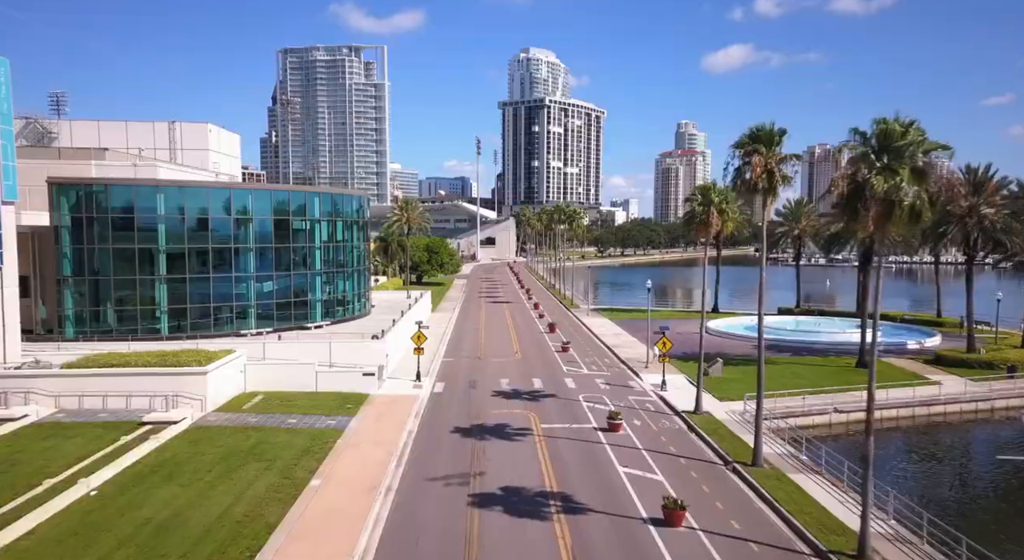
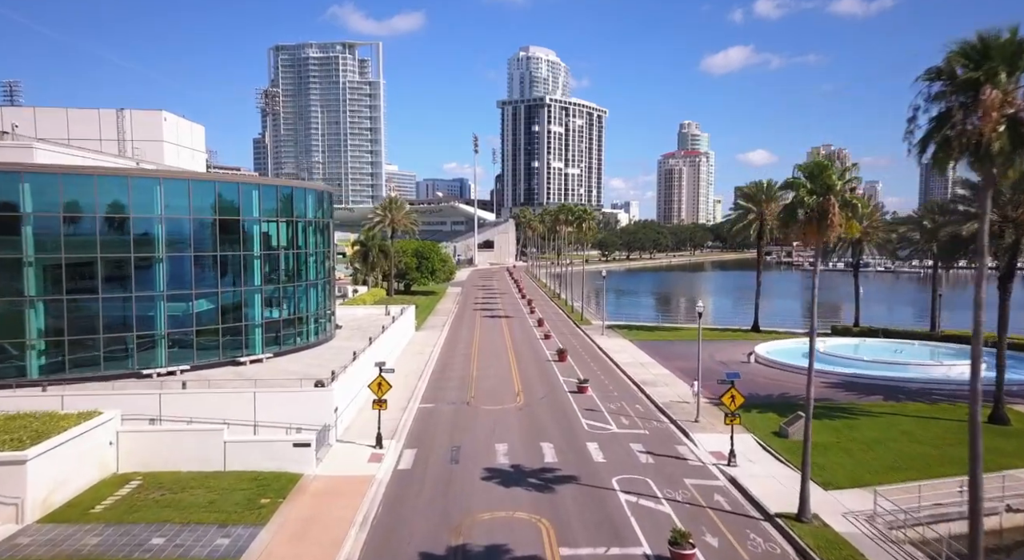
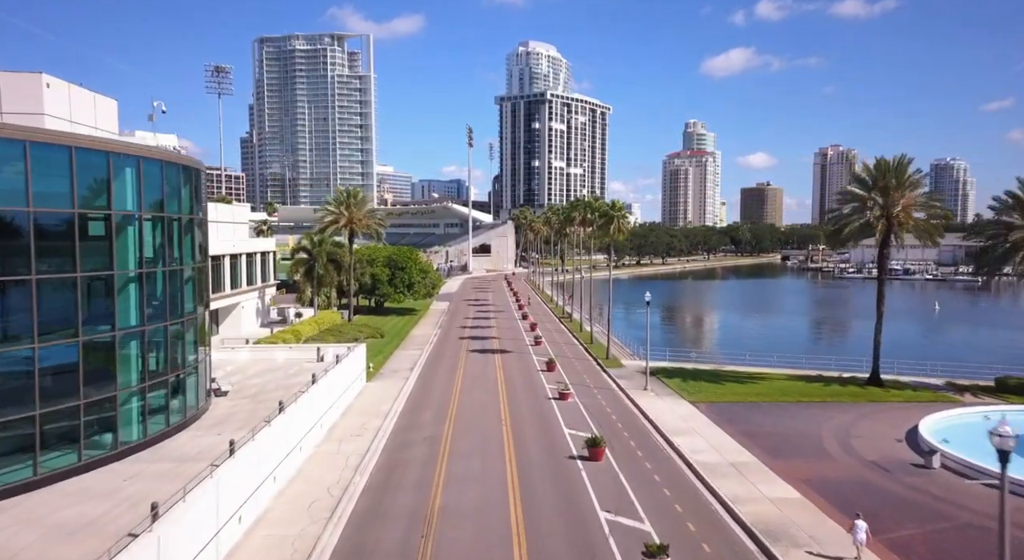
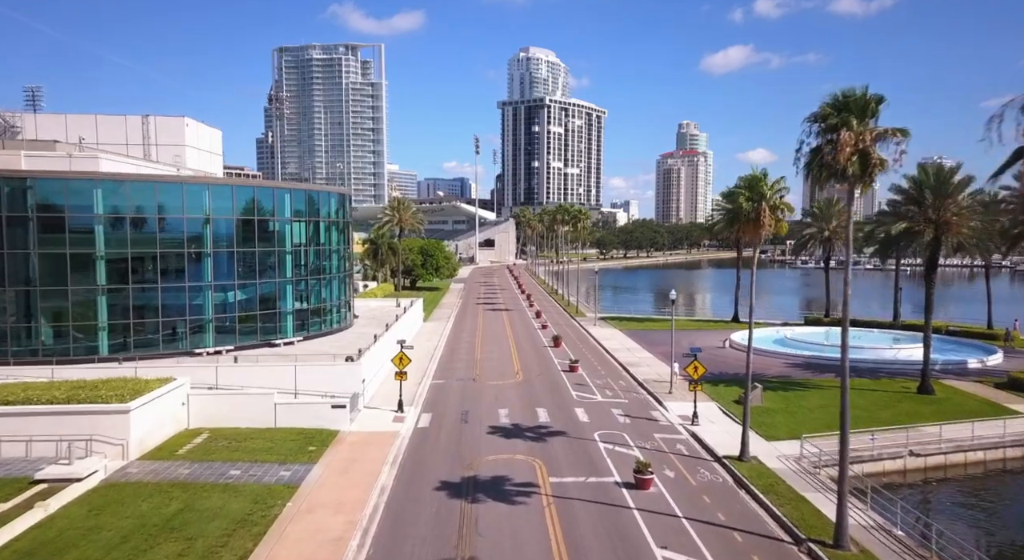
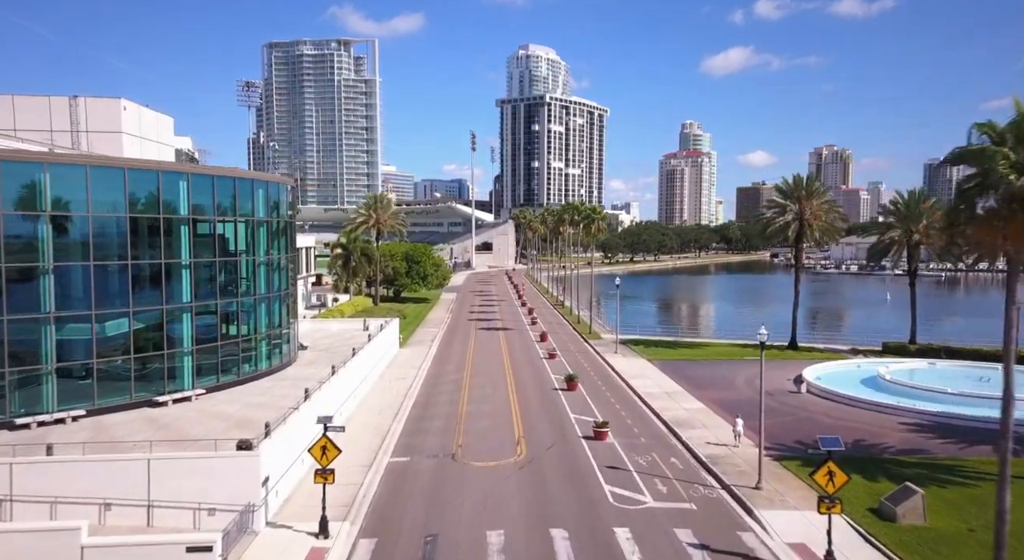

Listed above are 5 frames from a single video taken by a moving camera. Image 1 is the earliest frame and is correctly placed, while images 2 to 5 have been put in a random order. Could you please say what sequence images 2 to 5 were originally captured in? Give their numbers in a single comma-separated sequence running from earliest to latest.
4, 2, 5, 3
